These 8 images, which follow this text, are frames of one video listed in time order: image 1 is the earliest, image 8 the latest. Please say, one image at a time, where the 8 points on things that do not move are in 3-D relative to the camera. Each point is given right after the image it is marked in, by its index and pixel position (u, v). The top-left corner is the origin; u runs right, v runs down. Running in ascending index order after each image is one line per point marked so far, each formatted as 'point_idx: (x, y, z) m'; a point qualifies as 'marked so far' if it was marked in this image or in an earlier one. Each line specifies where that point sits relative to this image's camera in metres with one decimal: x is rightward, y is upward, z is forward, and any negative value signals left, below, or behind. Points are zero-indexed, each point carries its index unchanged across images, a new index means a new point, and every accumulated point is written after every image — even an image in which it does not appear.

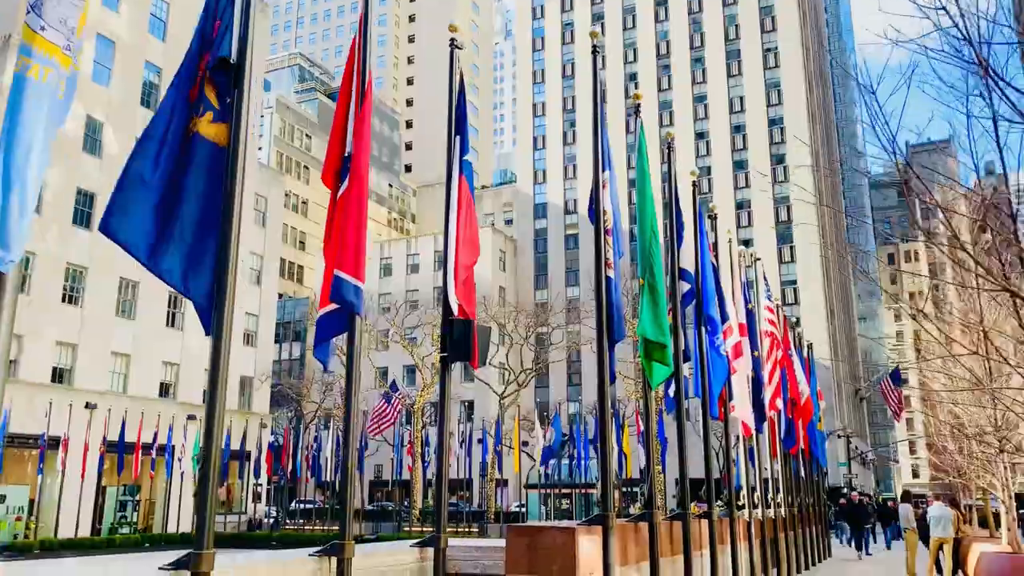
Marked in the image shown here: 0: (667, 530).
0: (+1.9, -3.1, +10.9) m
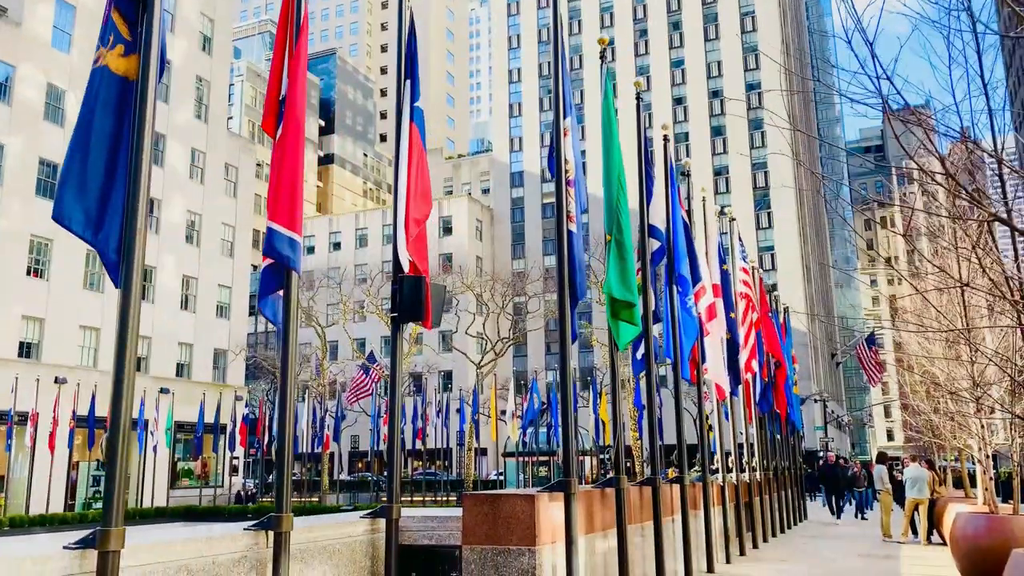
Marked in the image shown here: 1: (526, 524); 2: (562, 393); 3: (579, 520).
0: (+1.5, -2.5, +10.5) m
1: (+0.1, -2.0, +7.4) m
2: (+0.5, -1.0, +7.9) m
3: (+0.6, -2.3, +8.4) m
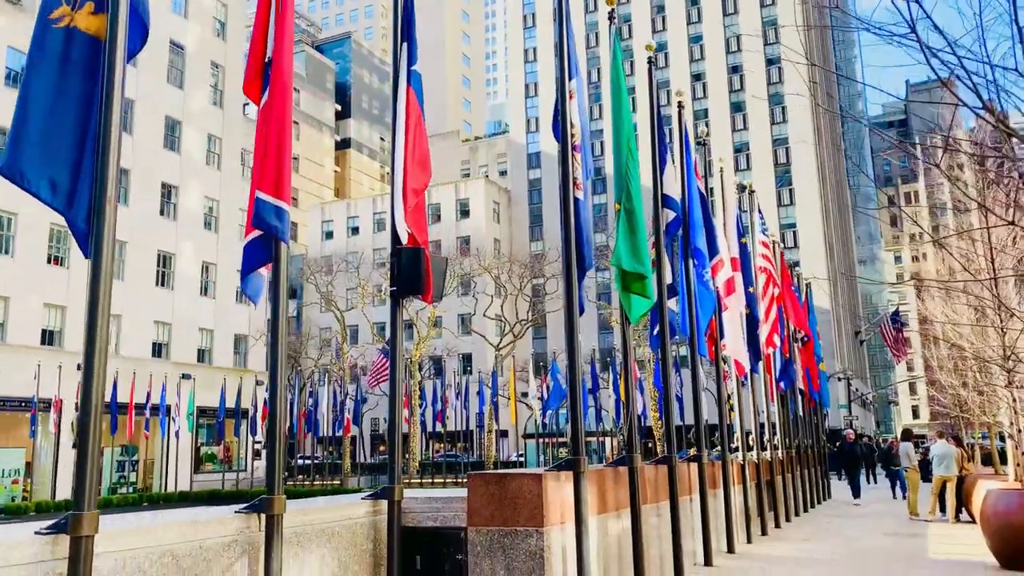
0: (+1.6, -2.2, +10.2) m
1: (+0.2, -1.8, +7.0) m
2: (+0.5, -0.7, +7.5) m
3: (+0.7, -2.0, +8.1) m
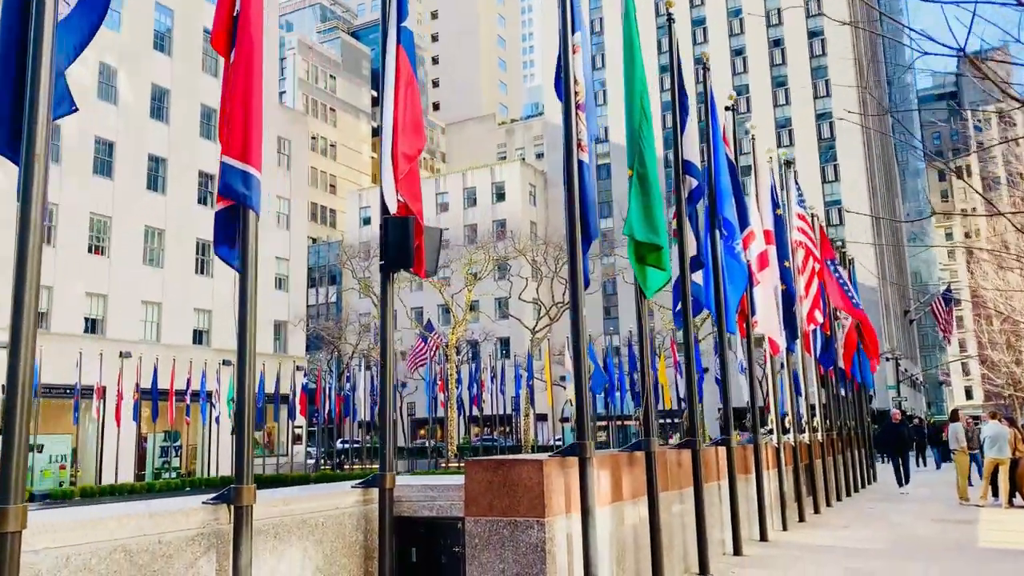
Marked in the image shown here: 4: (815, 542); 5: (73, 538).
0: (+1.8, -1.9, +9.6) m
1: (+0.2, -1.5, +6.5) m
2: (+0.5, -0.5, +7.0) m
3: (+0.8, -1.8, +7.5) m
4: (+4.2, -3.5, +11.9) m
5: (-2.3, -1.3, +4.6) m
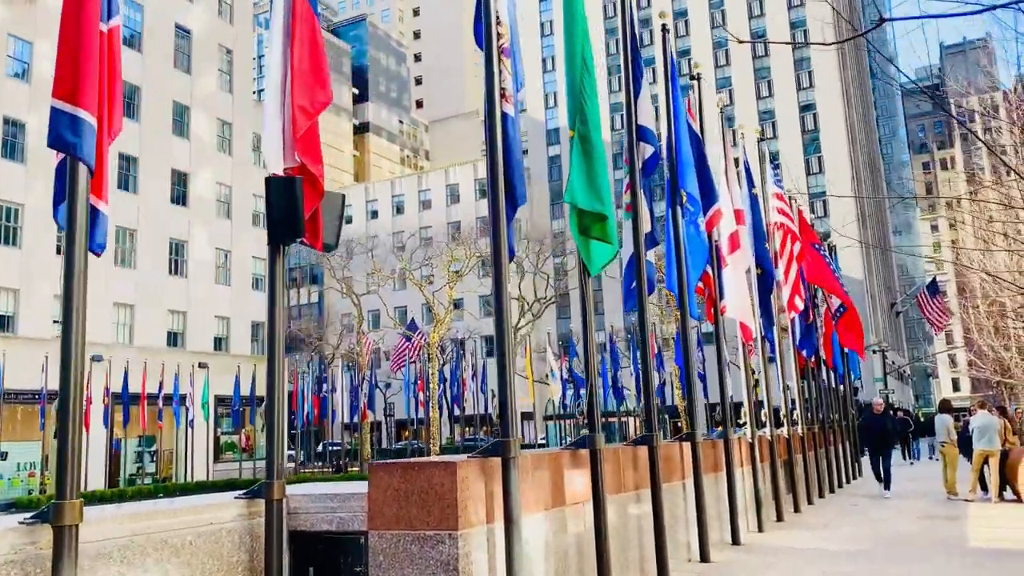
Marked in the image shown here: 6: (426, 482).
0: (+1.2, -1.7, +8.6) m
1: (-0.4, -1.4, +5.5) m
2: (-0.1, -0.3, +6.0) m
3: (+0.2, -1.6, +6.5) m
4: (+3.6, -3.3, +11.0) m
5: (-2.9, -1.2, +3.6) m
6: (-0.6, -1.3, +5.6) m
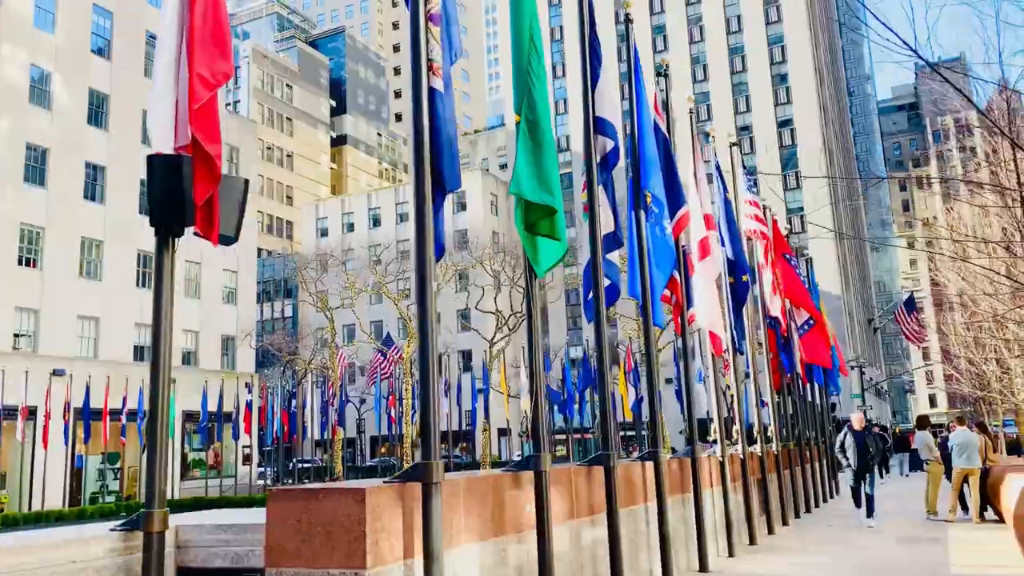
0: (+0.6, -1.7, +7.8) m
1: (-0.9, -1.3, +4.7) m
2: (-0.5, -0.3, +5.2) m
3: (-0.3, -1.6, +5.7) m
4: (+3.0, -3.4, +10.2) m
5: (-3.3, -1.1, +2.7) m
6: (-1.0, -1.2, +4.8) m
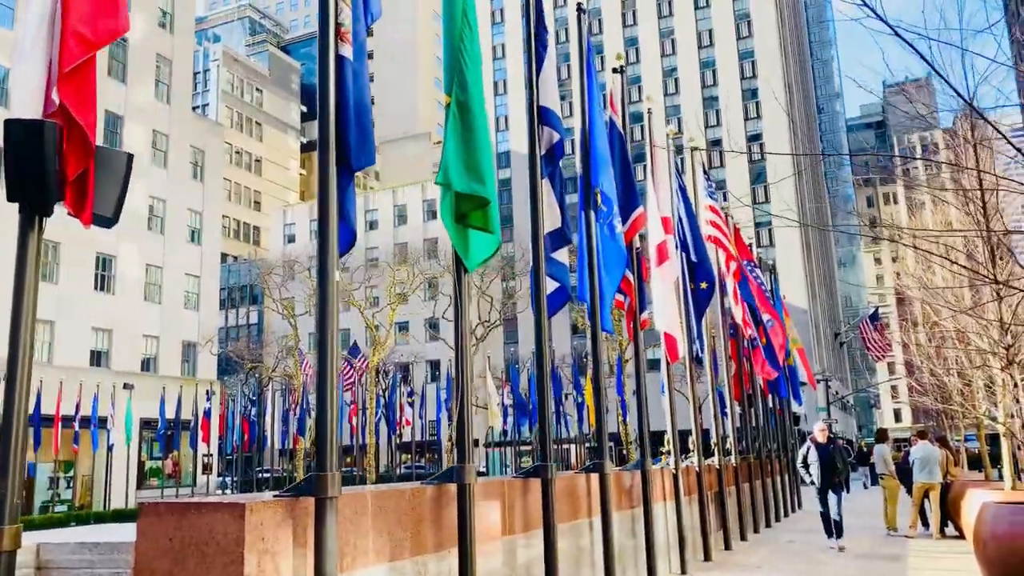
0: (+0.1, -1.7, +7.3) m
1: (-1.3, -1.3, +4.1) m
2: (-1.0, -0.2, +4.6) m
3: (-0.8, -1.5, +5.2) m
4: (+2.3, -3.4, +9.7) m
5: (-3.7, -1.0, +2.1) m
6: (-1.5, -1.2, +4.2) m
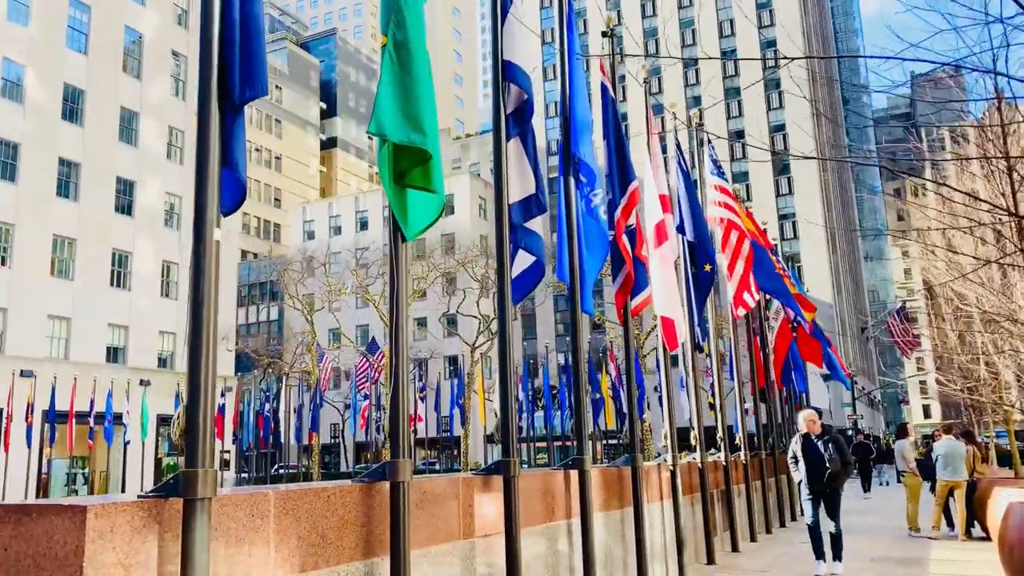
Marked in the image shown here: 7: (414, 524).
0: (-0.2, -1.5, +6.5) m
1: (-1.7, -1.1, +3.4) m
2: (-1.4, -0.1, +3.9) m
3: (-1.1, -1.4, +4.4) m
4: (+2.1, -3.2, +8.9) m
5: (-4.1, -0.8, +1.4) m
6: (-1.9, -1.0, +3.5) m
7: (-0.5, -1.6, +5.9) m
